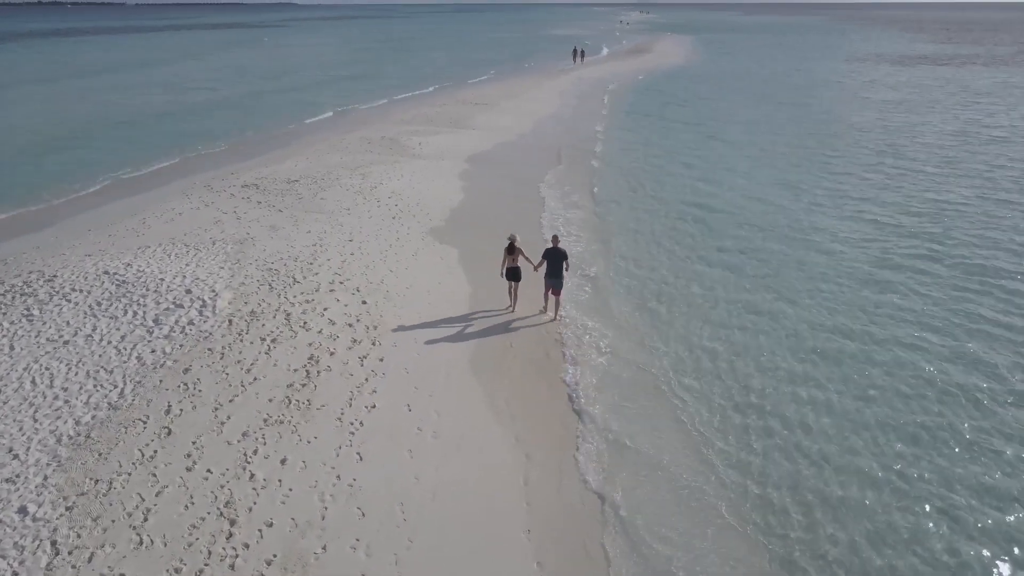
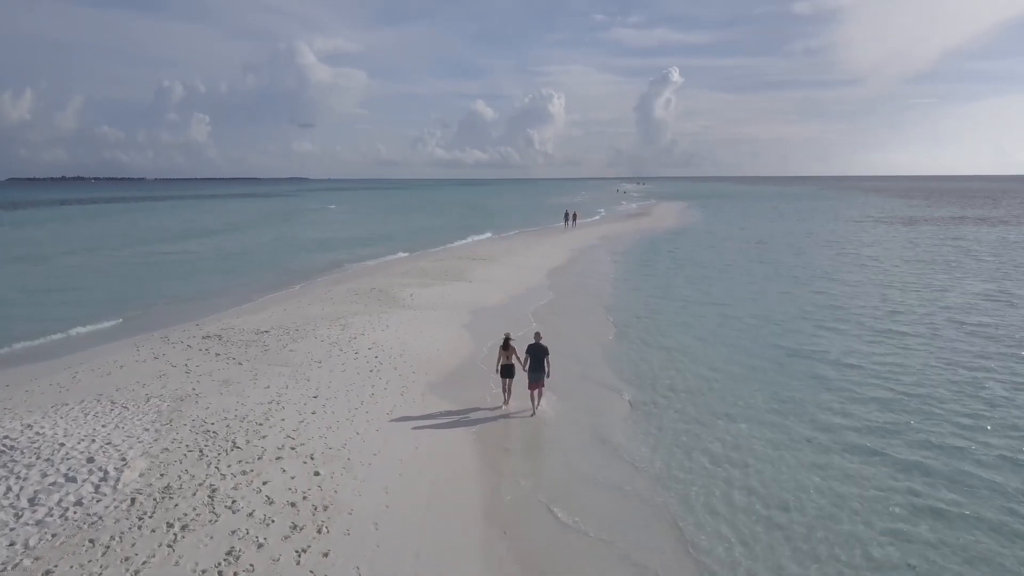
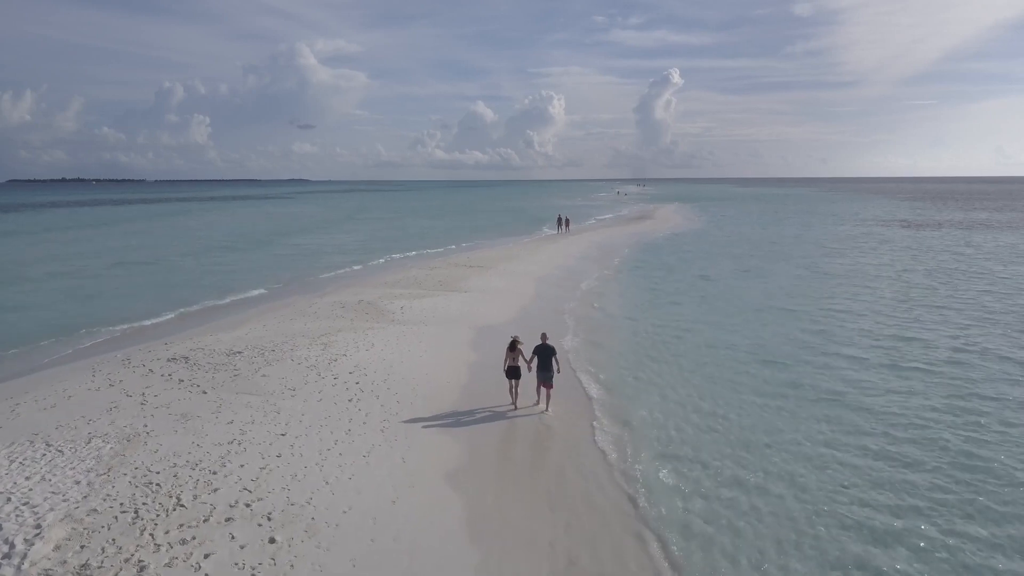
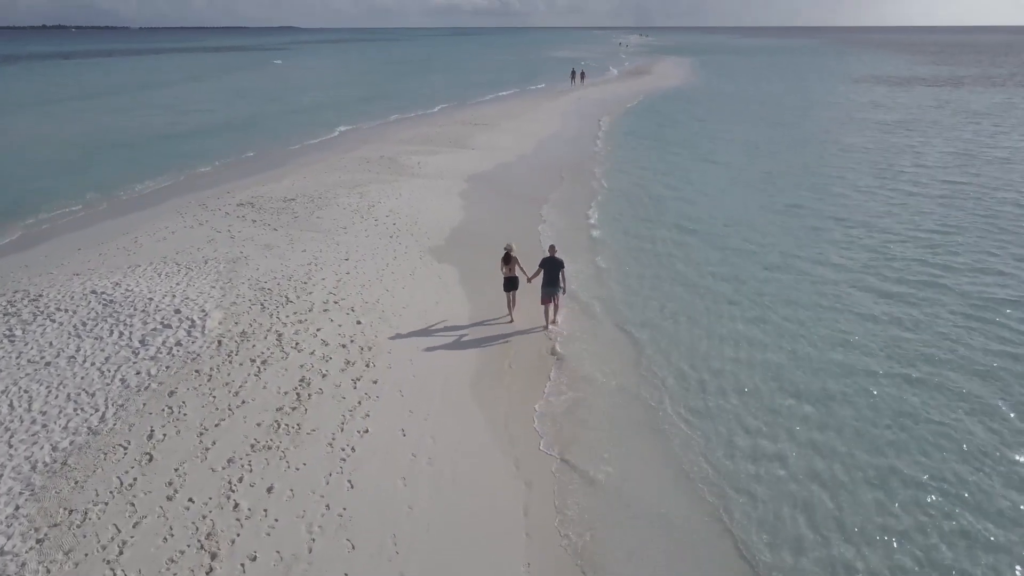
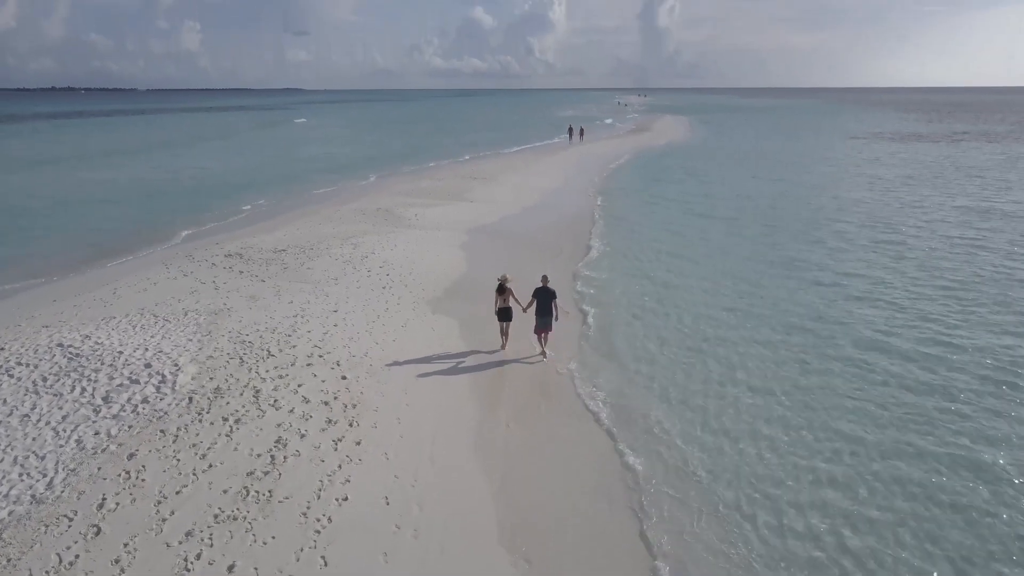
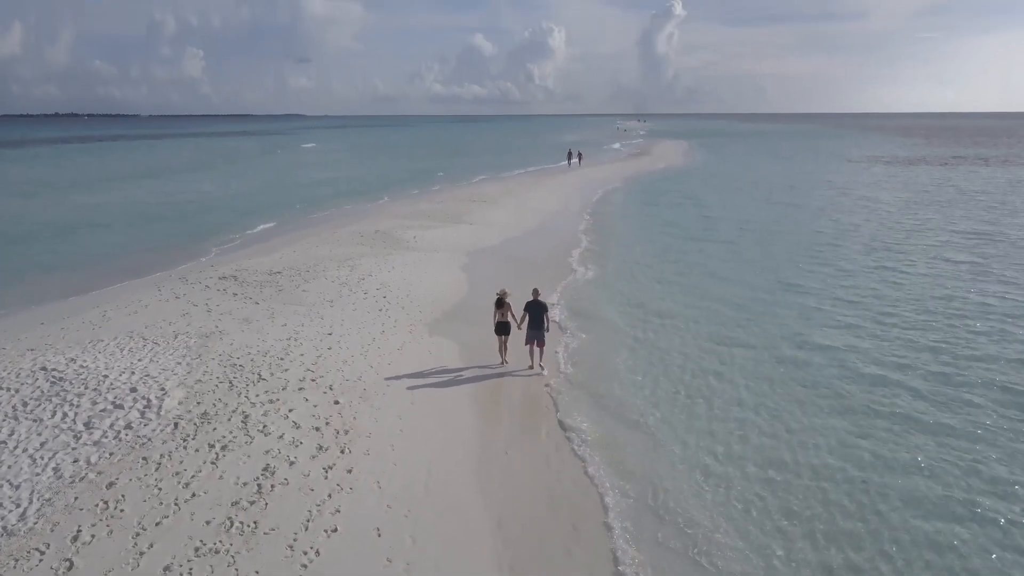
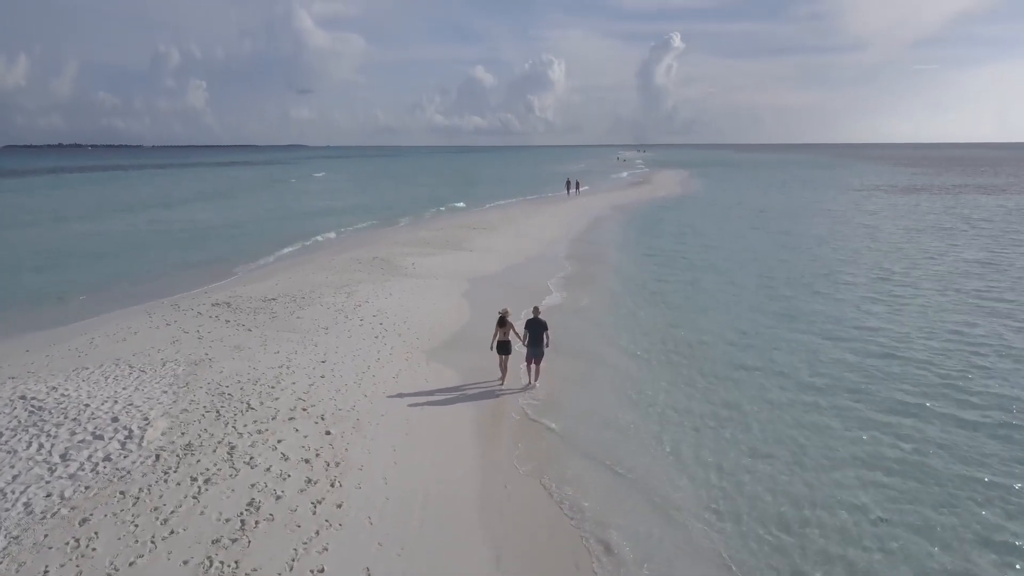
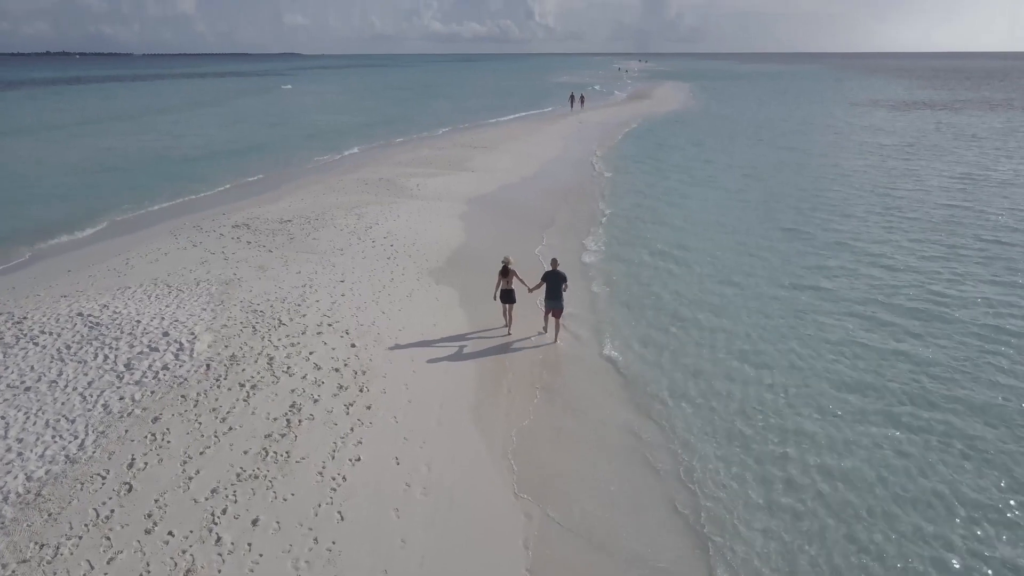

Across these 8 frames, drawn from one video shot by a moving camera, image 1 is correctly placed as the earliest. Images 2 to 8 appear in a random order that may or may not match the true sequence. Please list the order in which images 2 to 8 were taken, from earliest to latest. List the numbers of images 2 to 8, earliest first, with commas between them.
4, 8, 5, 6, 7, 2, 3
